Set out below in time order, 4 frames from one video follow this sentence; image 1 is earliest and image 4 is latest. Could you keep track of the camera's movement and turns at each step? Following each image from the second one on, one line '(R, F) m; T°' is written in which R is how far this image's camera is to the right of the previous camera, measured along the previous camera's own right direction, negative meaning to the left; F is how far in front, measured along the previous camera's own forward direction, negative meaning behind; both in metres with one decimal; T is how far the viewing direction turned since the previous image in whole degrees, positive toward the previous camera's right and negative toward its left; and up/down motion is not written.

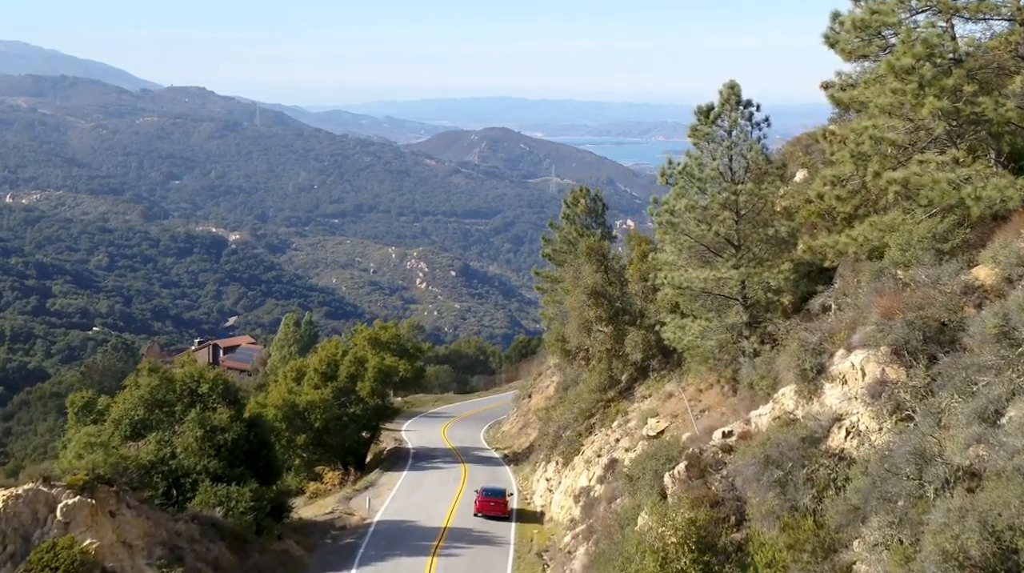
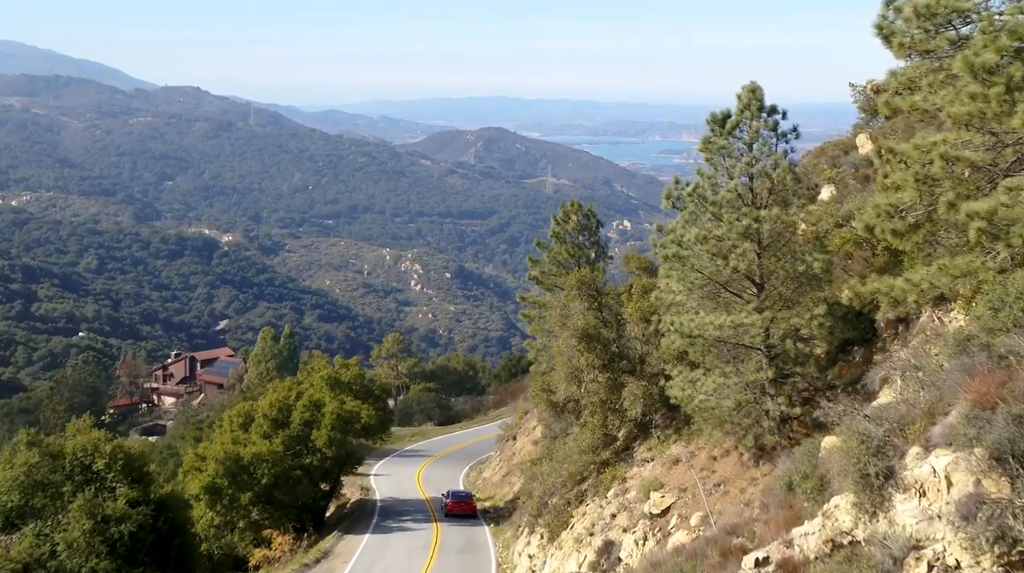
(+0.3, +4.1) m; 0°
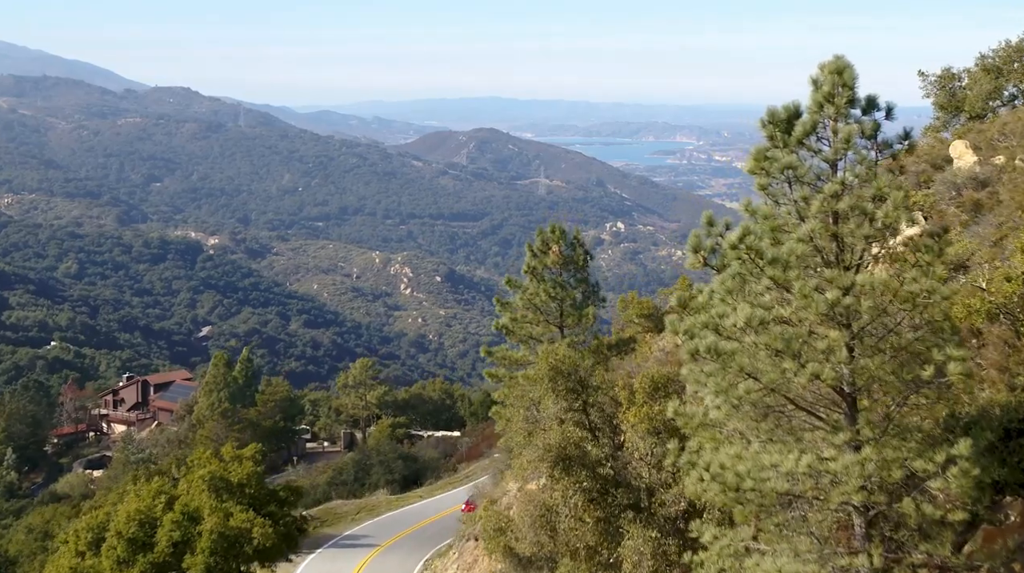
(+0.6, +7.5) m; 0°
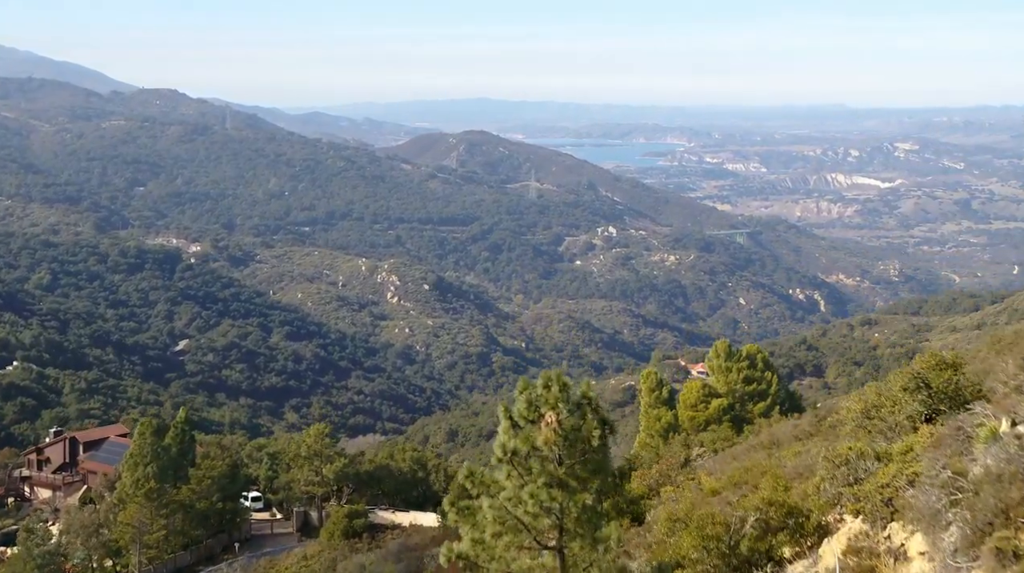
(+0.3, +10.4) m; 0°
